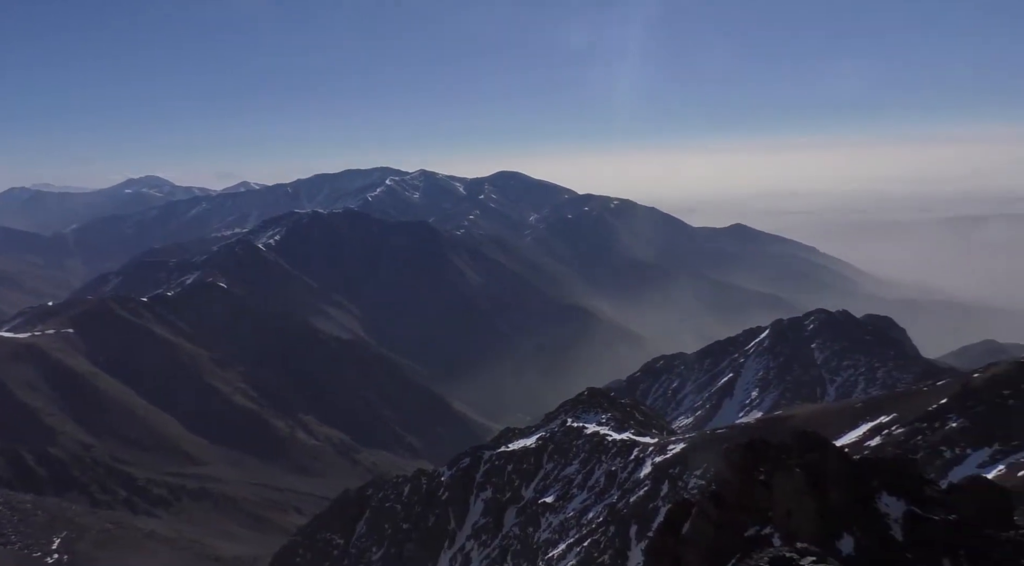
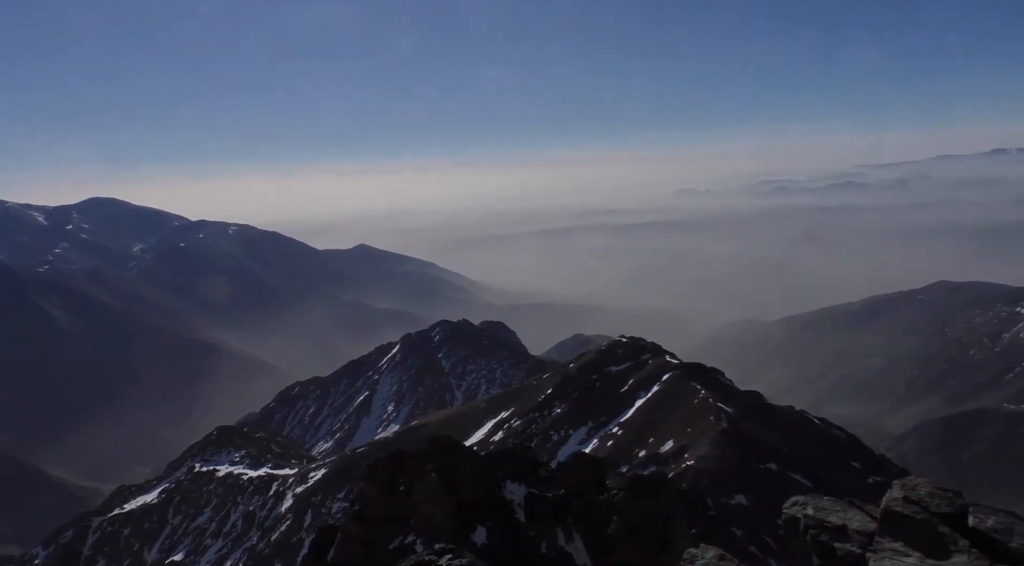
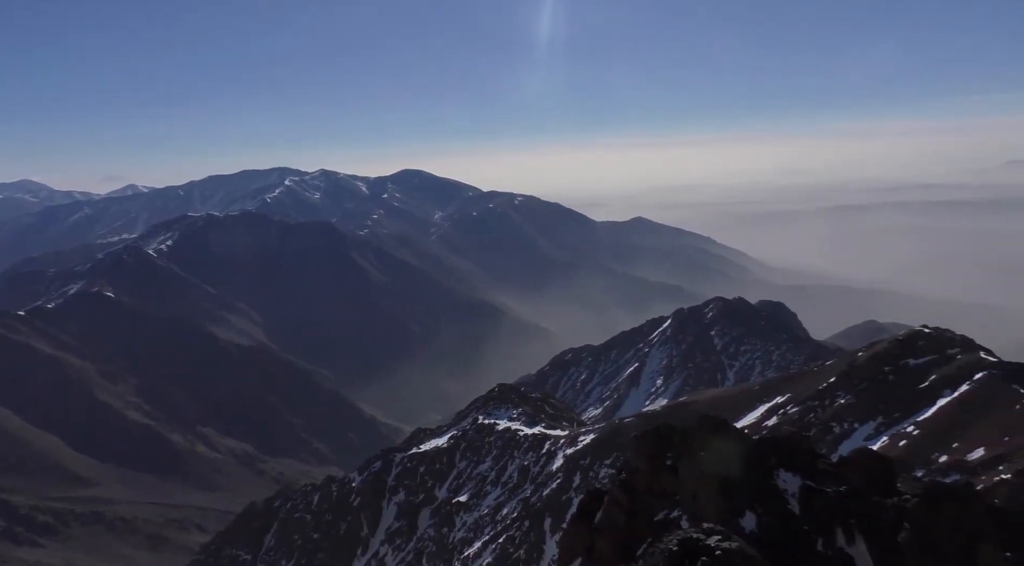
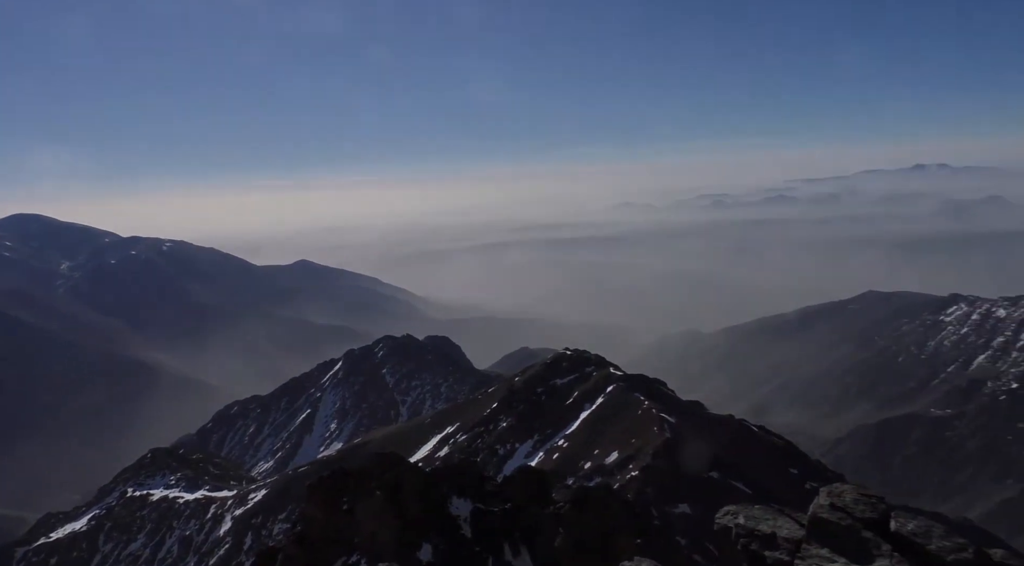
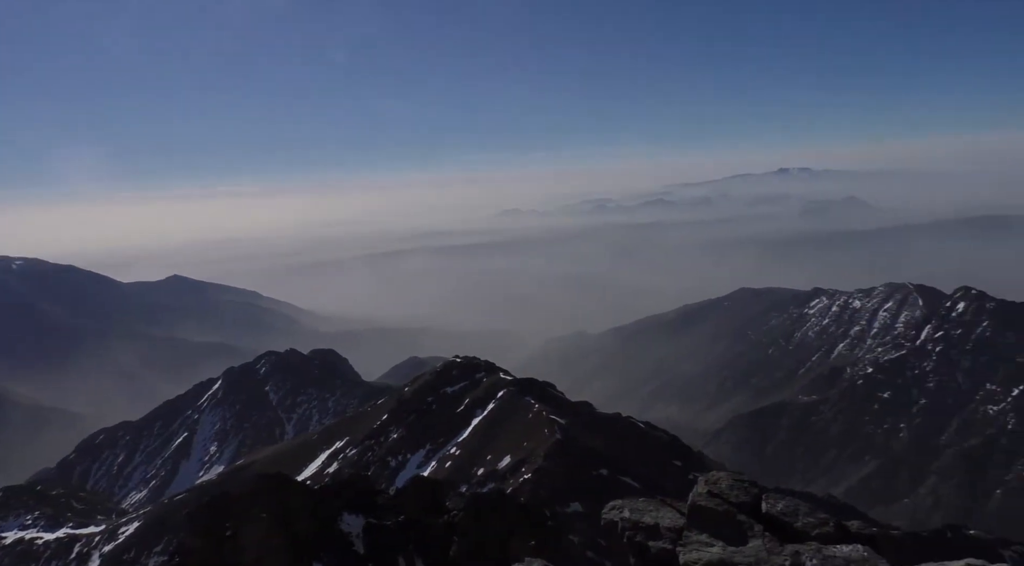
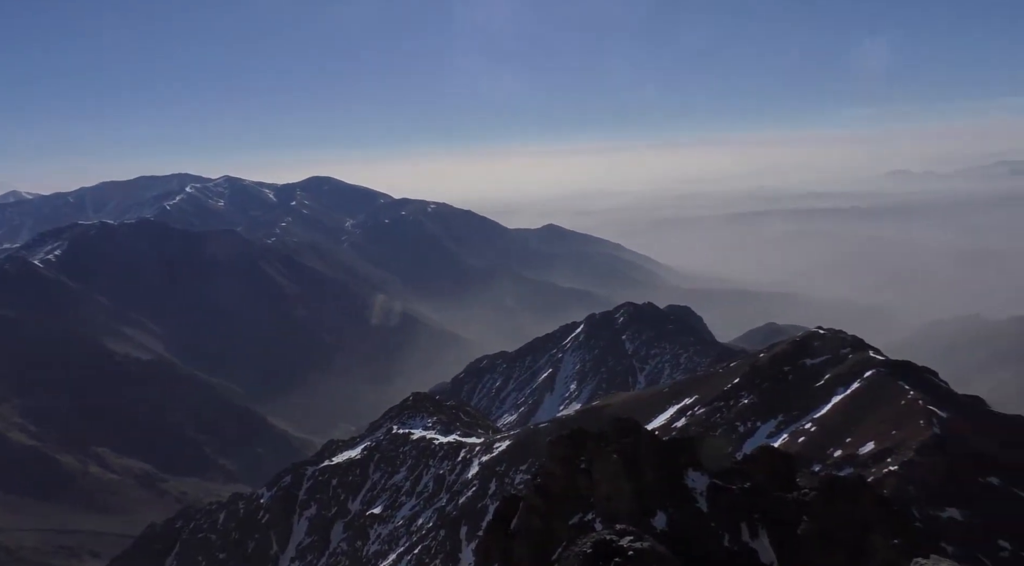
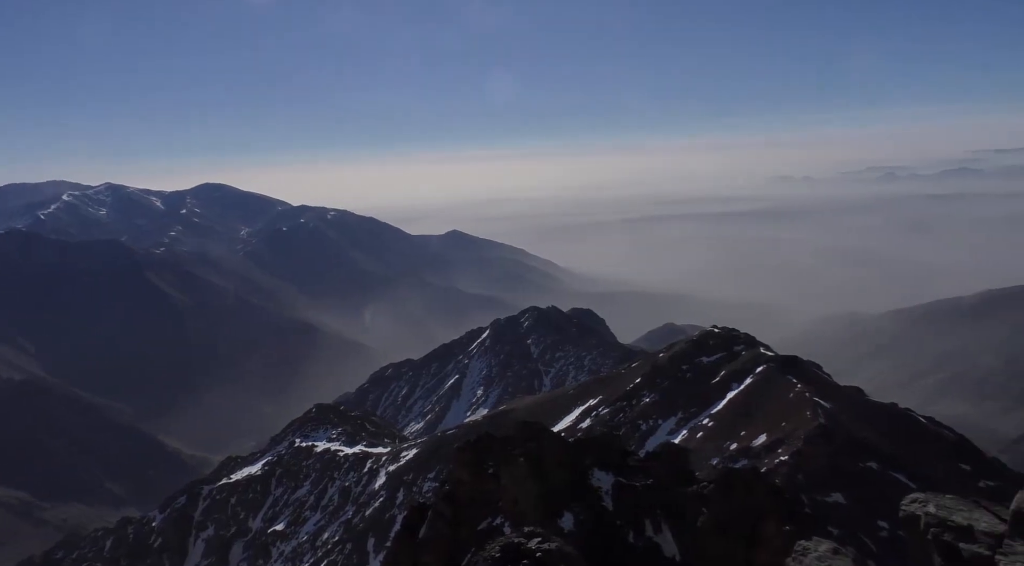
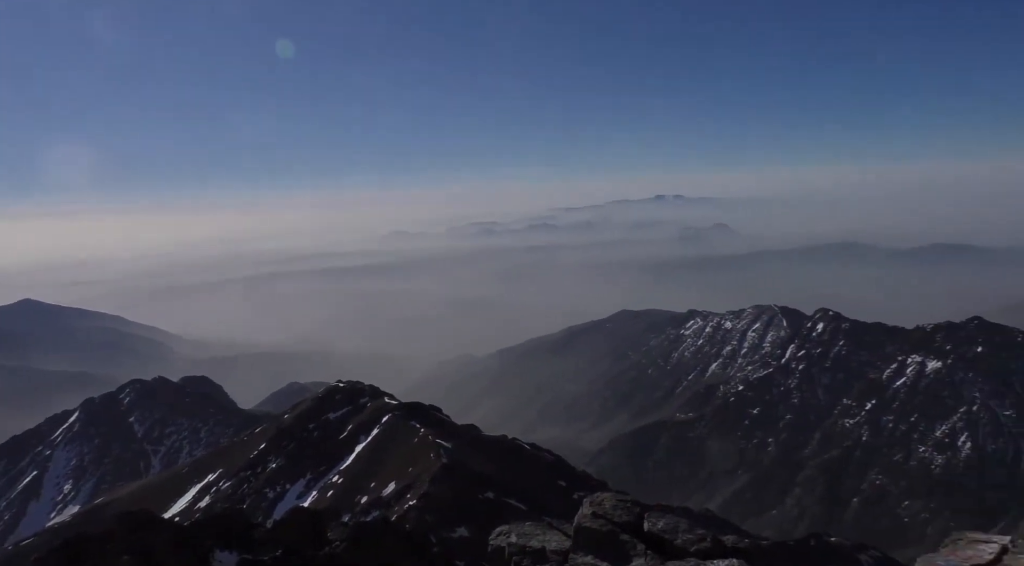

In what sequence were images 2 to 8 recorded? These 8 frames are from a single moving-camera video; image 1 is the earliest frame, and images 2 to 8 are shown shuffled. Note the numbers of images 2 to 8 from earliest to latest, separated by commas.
3, 6, 7, 2, 4, 5, 8
